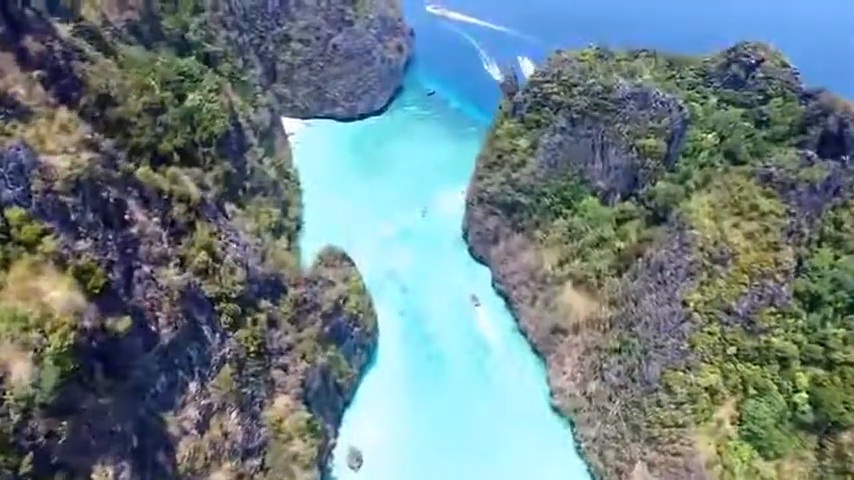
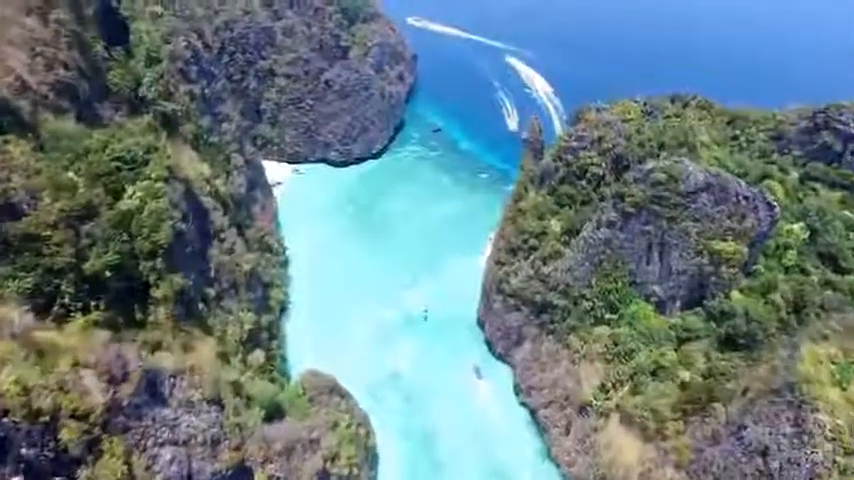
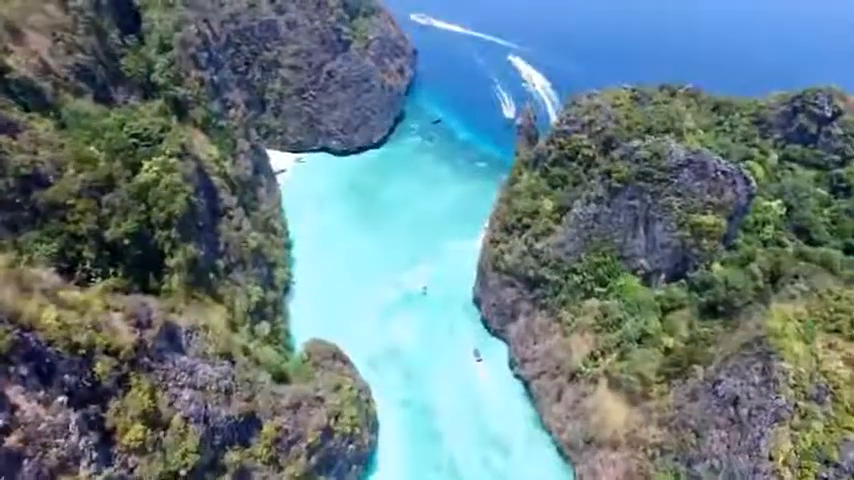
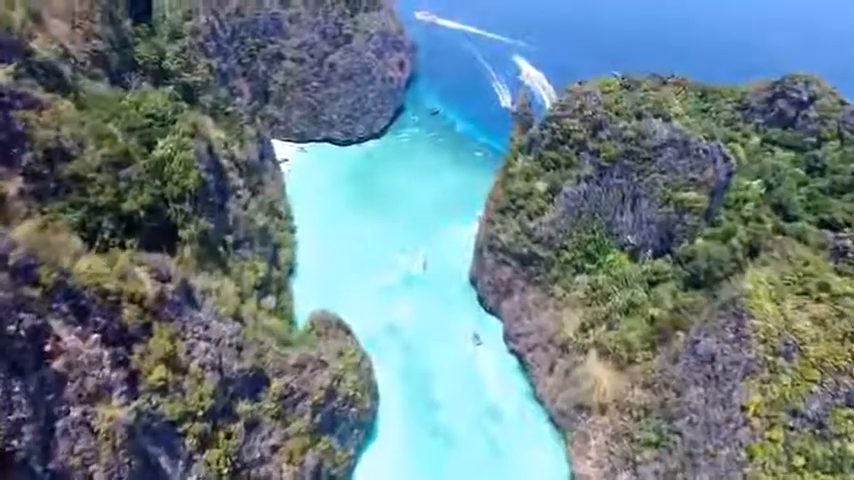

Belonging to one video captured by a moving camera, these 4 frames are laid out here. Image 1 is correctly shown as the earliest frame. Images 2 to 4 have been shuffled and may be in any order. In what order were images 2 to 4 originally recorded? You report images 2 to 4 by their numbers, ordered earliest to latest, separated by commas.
4, 3, 2
